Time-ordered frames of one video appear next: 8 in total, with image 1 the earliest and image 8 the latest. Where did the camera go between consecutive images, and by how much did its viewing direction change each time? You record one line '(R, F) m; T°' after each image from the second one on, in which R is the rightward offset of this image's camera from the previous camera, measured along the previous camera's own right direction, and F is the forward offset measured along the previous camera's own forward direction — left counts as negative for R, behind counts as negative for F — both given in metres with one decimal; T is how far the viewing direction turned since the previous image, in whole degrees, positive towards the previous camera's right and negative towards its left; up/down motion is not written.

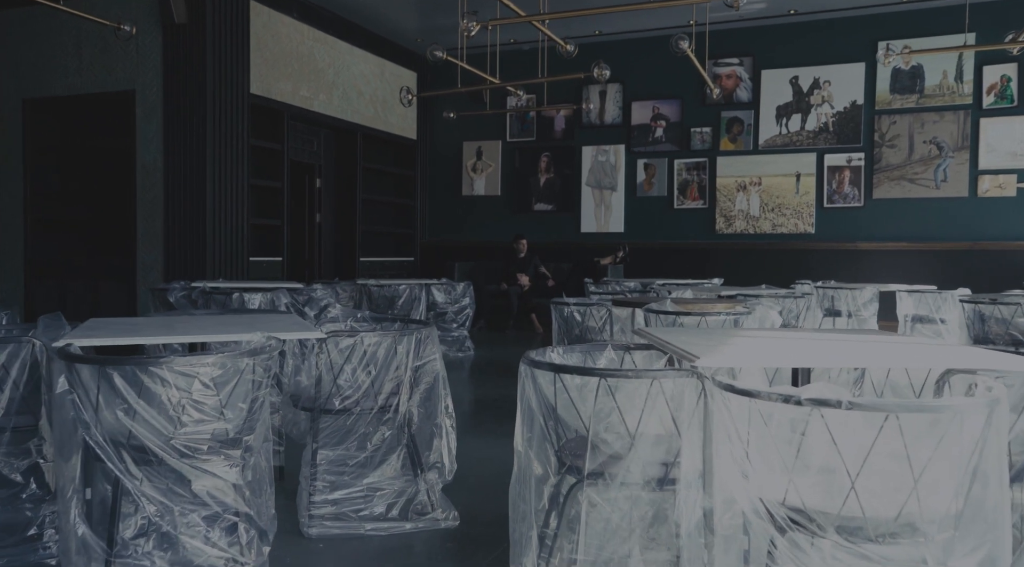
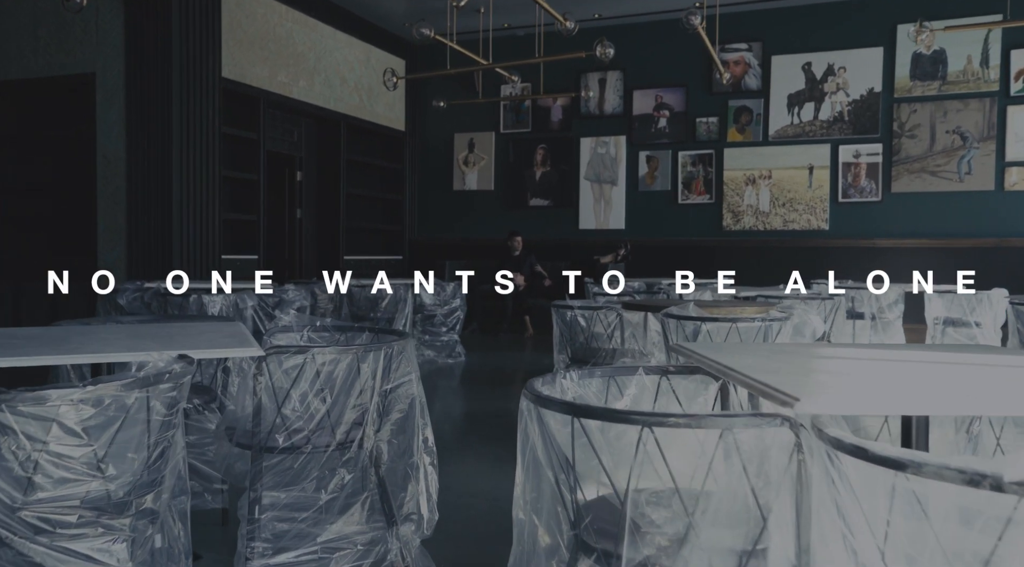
(0.0, +0.6) m; 0°
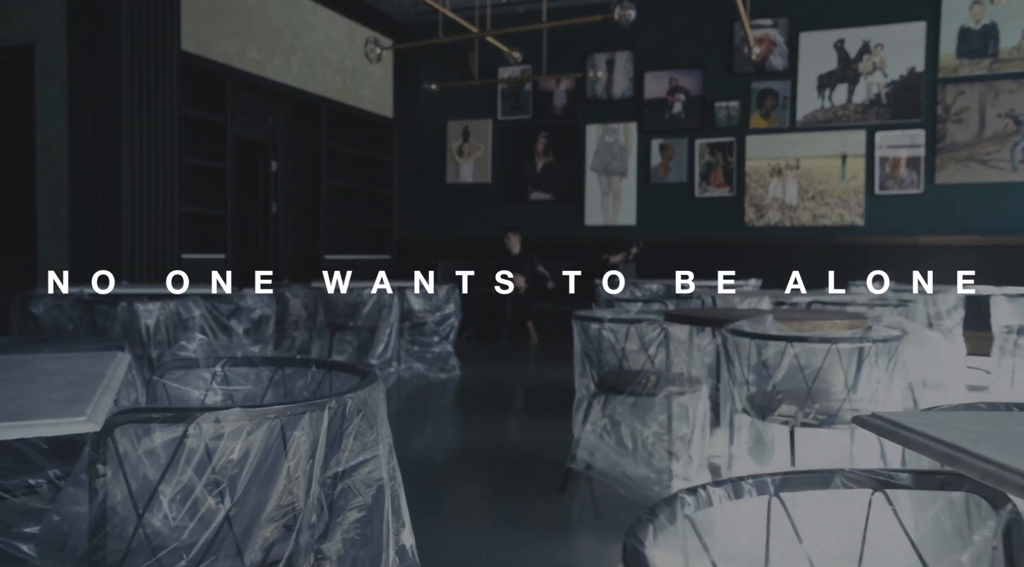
(-0.1, +0.9) m; 0°
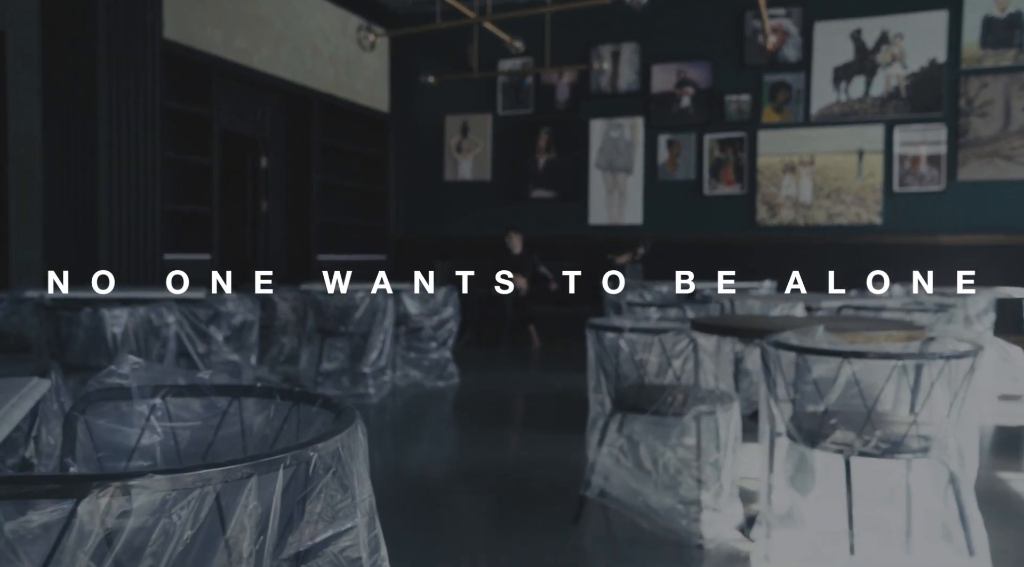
(0.0, +0.3) m; 0°
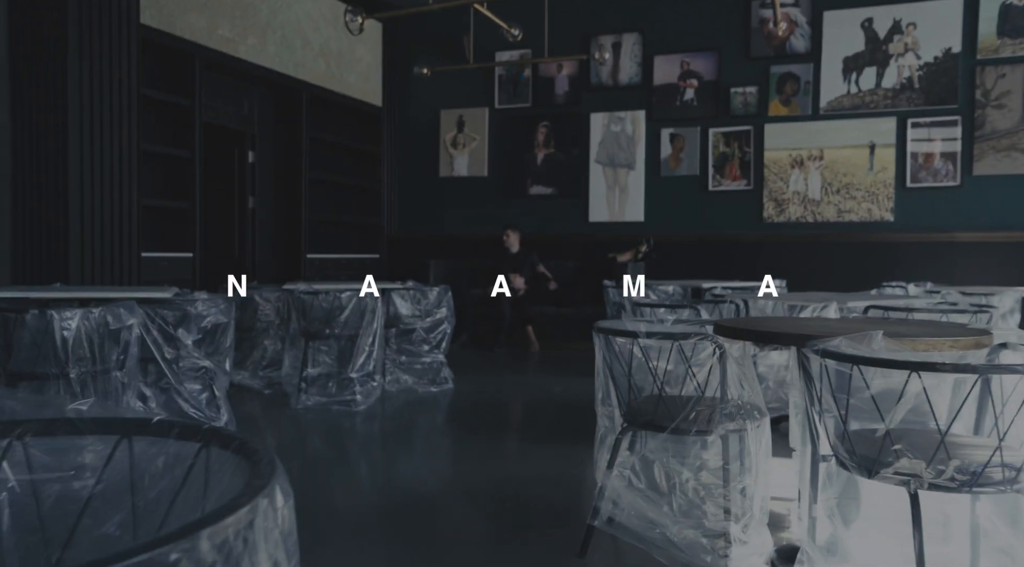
(0.0, +0.3) m; 0°
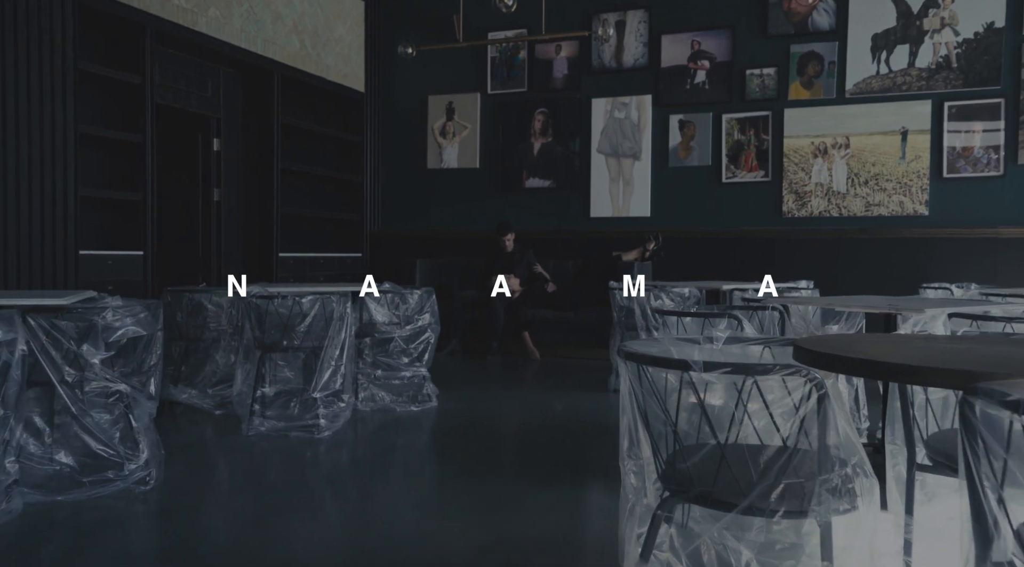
(0.0, +0.7) m; 0°
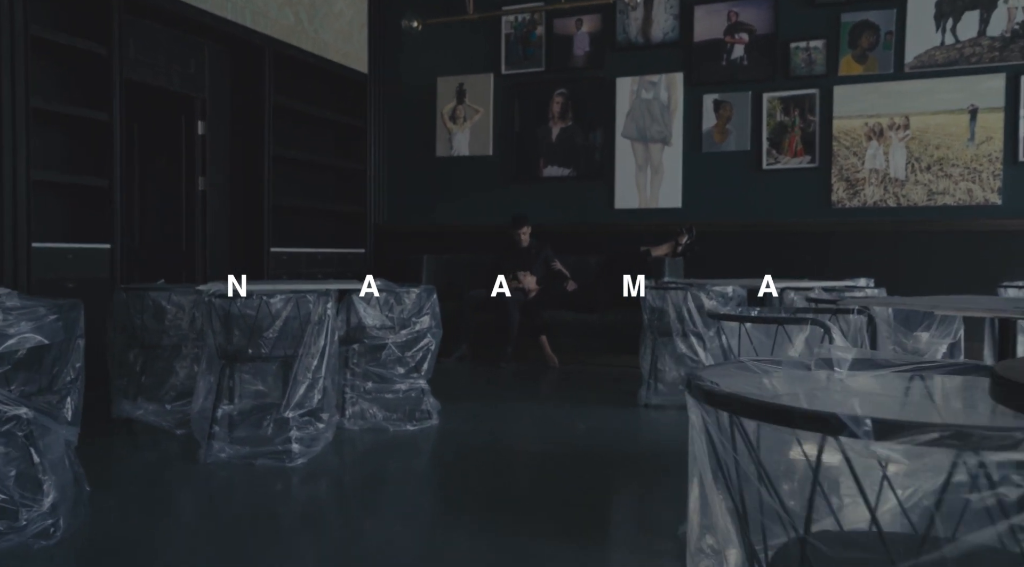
(0.0, +0.7) m; -1°
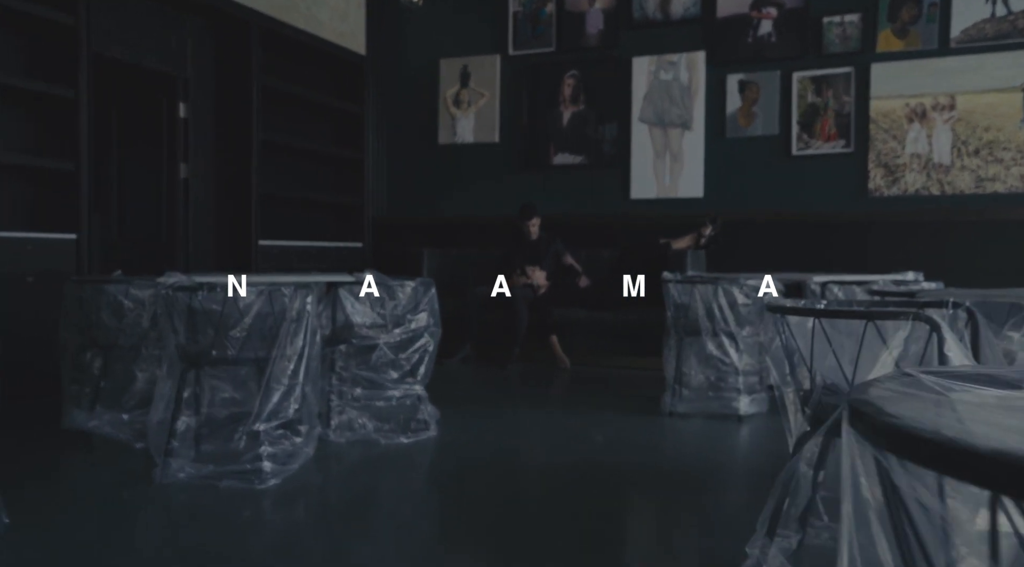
(0.0, +0.5) m; 0°
